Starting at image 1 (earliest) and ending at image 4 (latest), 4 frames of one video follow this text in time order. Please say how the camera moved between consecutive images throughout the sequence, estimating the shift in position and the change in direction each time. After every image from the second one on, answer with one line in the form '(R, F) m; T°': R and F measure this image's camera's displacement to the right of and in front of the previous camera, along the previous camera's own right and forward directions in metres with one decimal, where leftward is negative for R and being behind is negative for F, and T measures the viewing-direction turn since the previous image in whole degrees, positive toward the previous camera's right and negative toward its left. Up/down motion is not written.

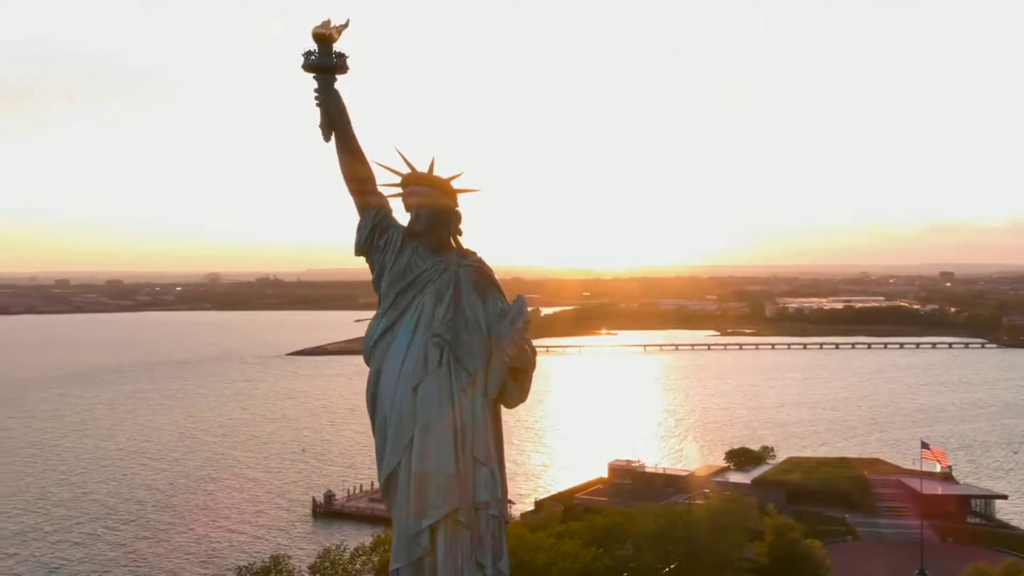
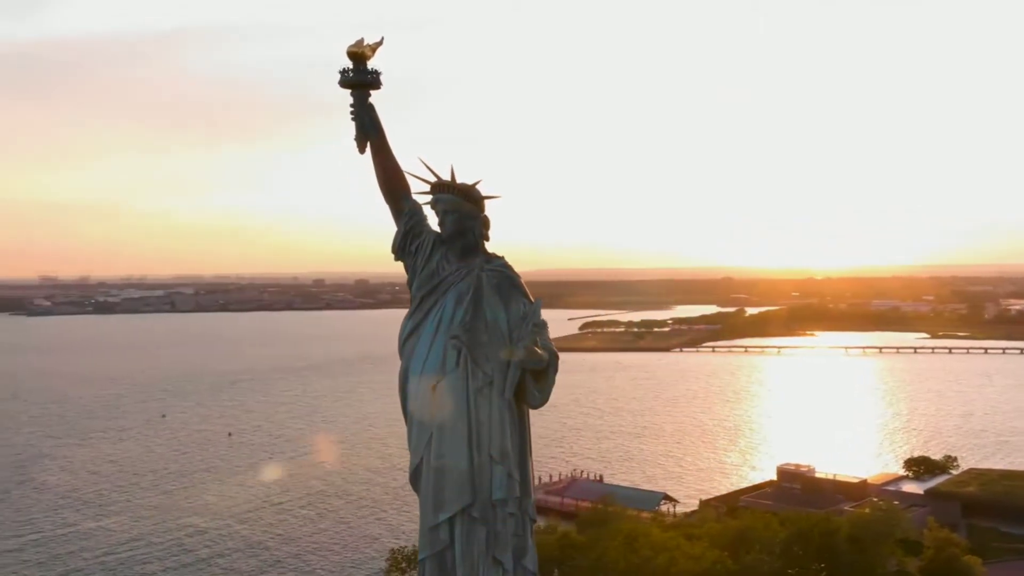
(+1.9, -0.2) m; -15°
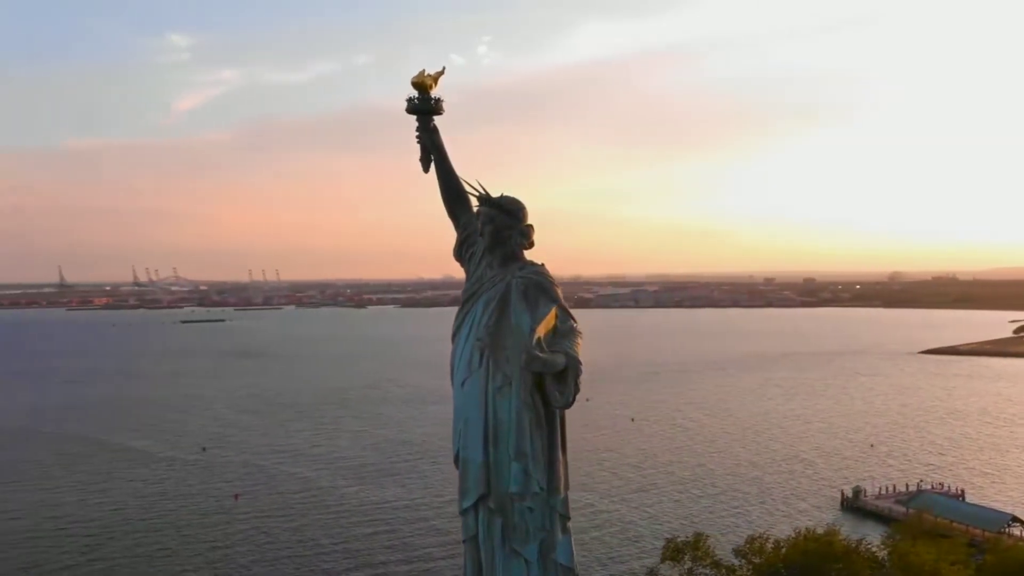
(+4.2, +0.6) m; -31°
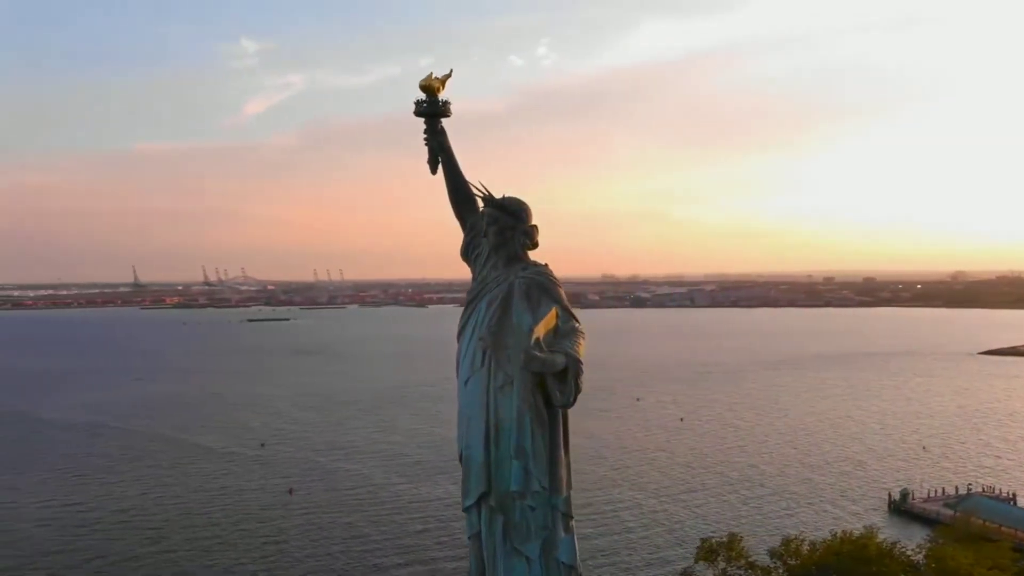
(+0.6, -0.1) m; -4°
